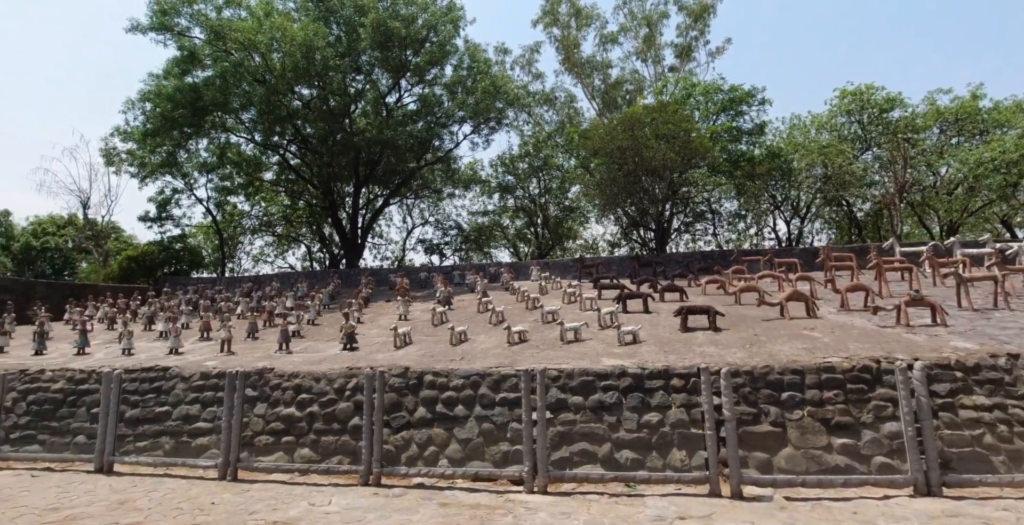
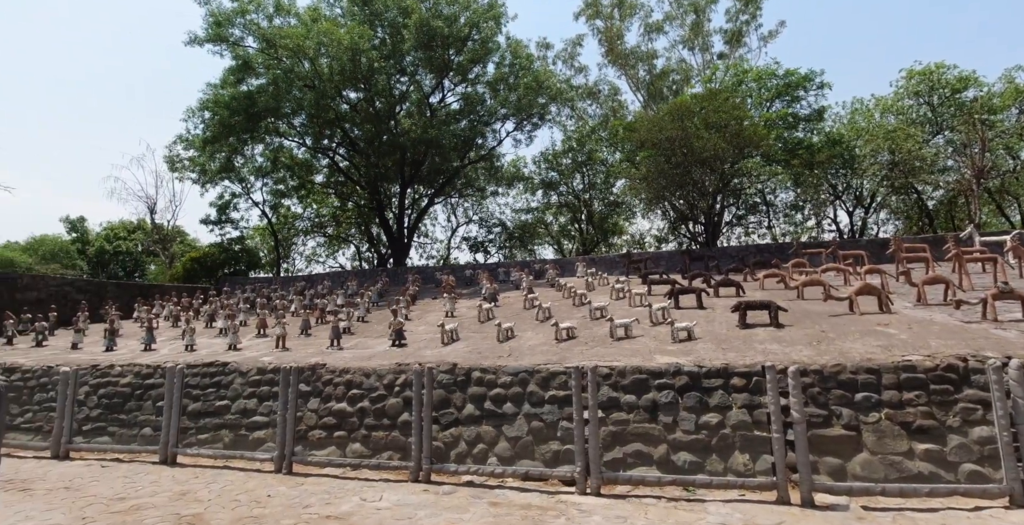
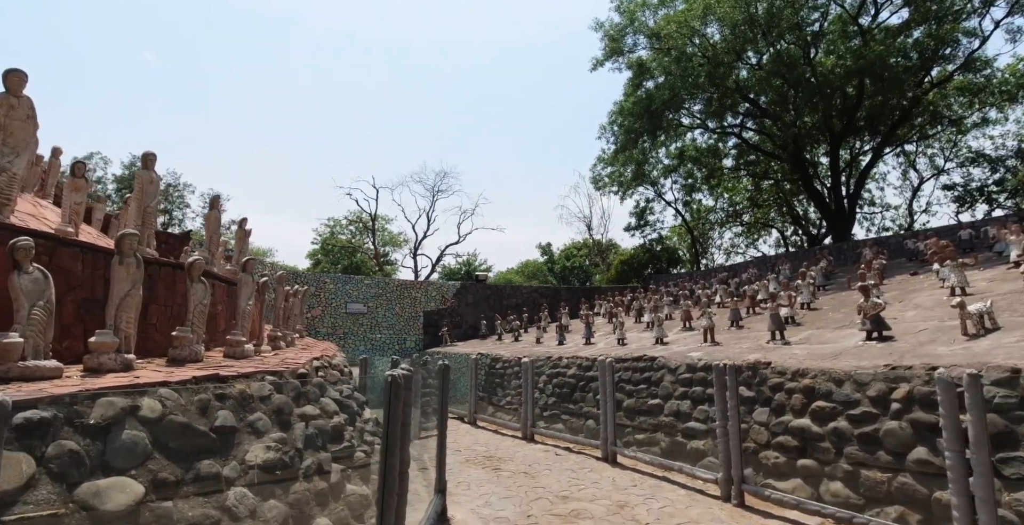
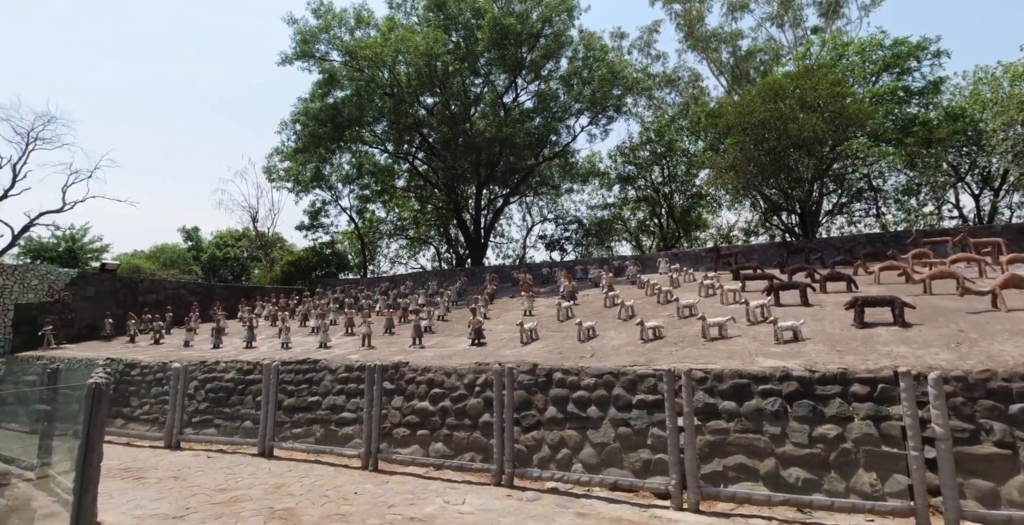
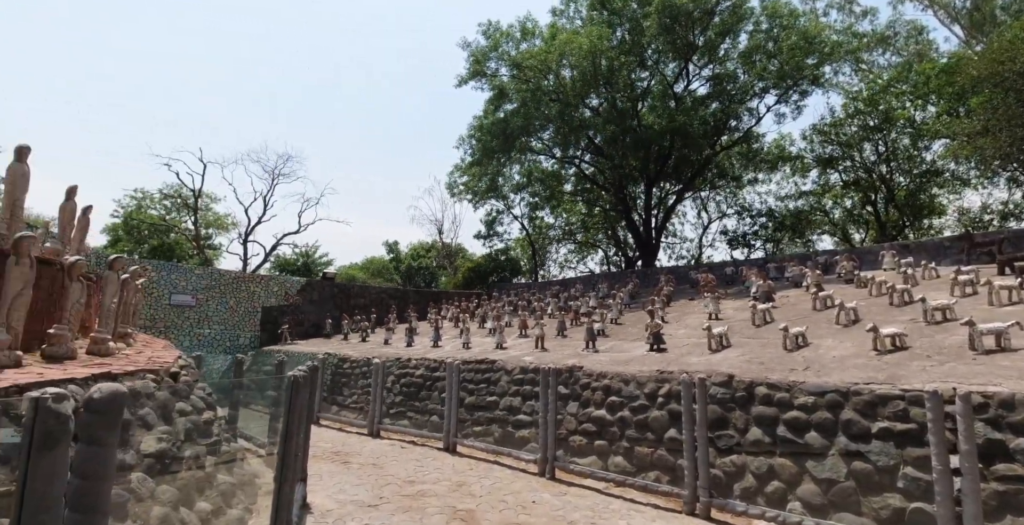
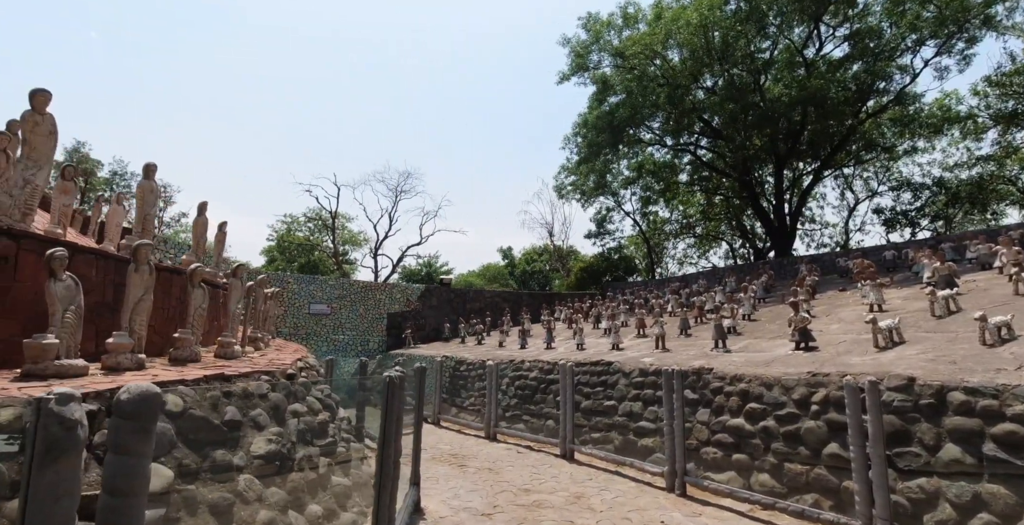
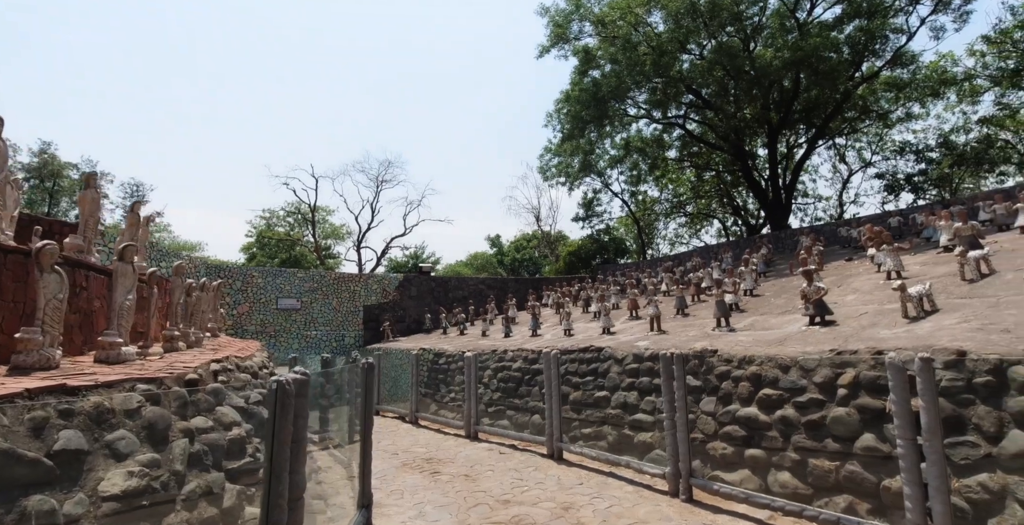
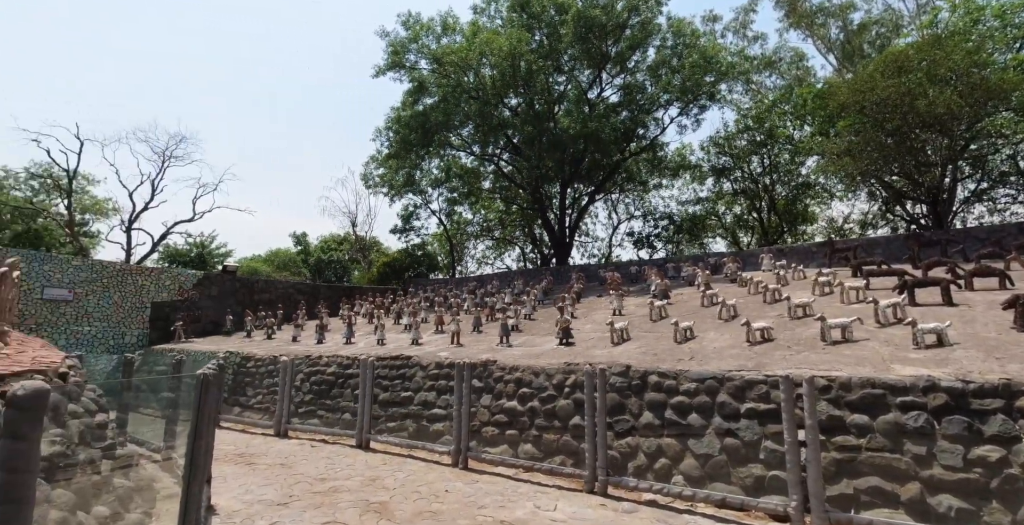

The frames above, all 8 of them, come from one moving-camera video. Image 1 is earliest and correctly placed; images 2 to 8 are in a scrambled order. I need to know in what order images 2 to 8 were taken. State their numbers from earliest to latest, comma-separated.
2, 4, 8, 5, 6, 3, 7
